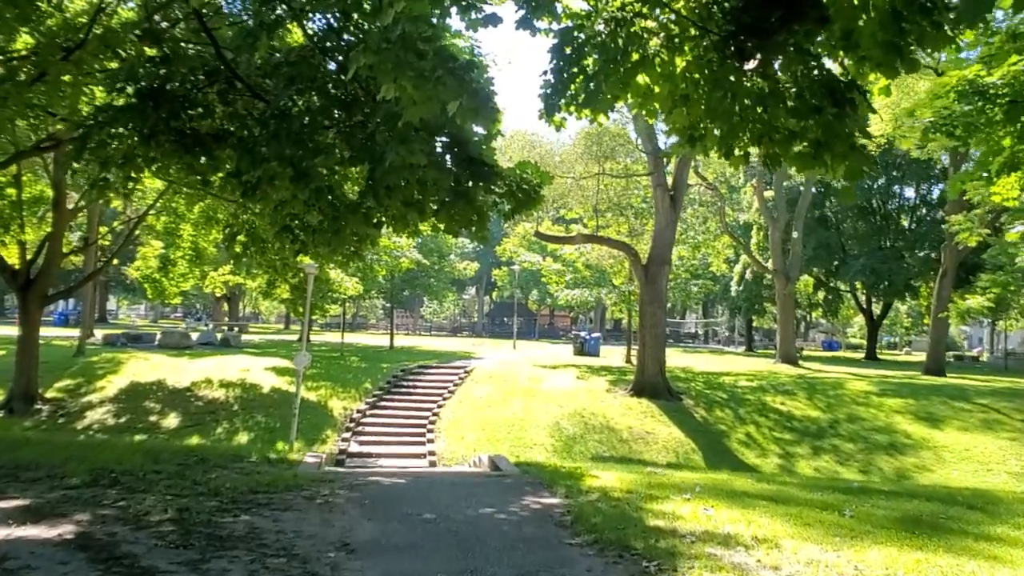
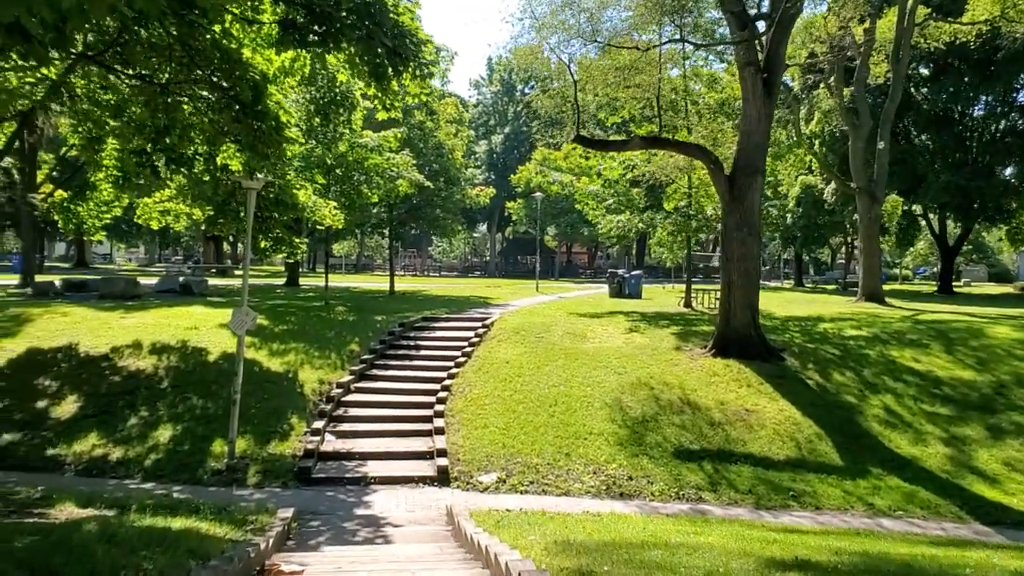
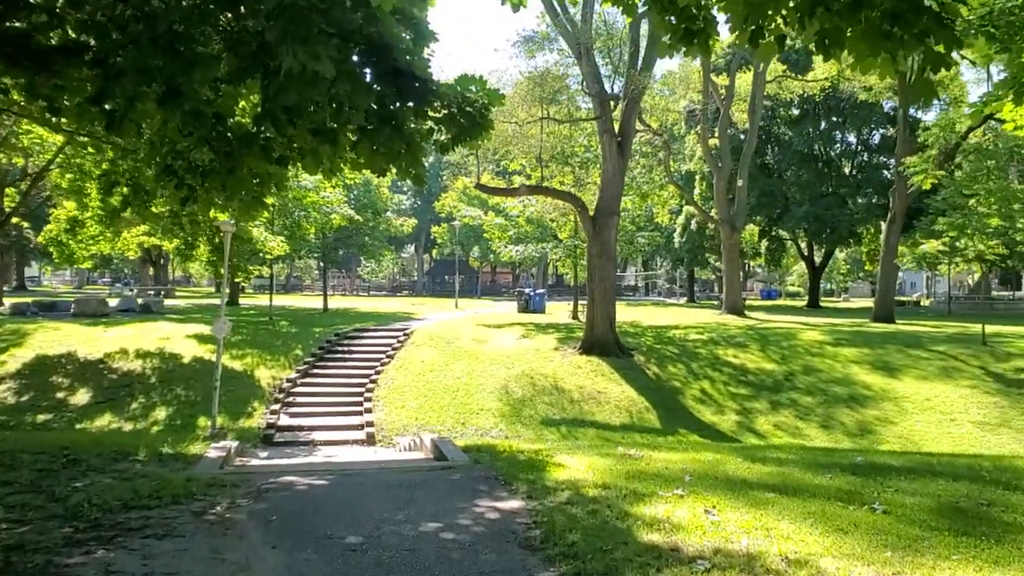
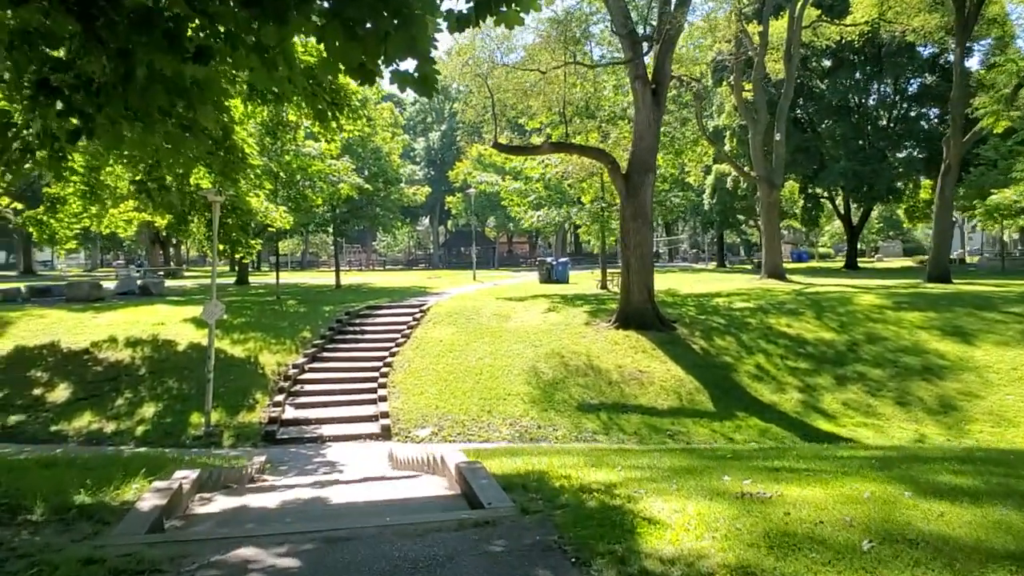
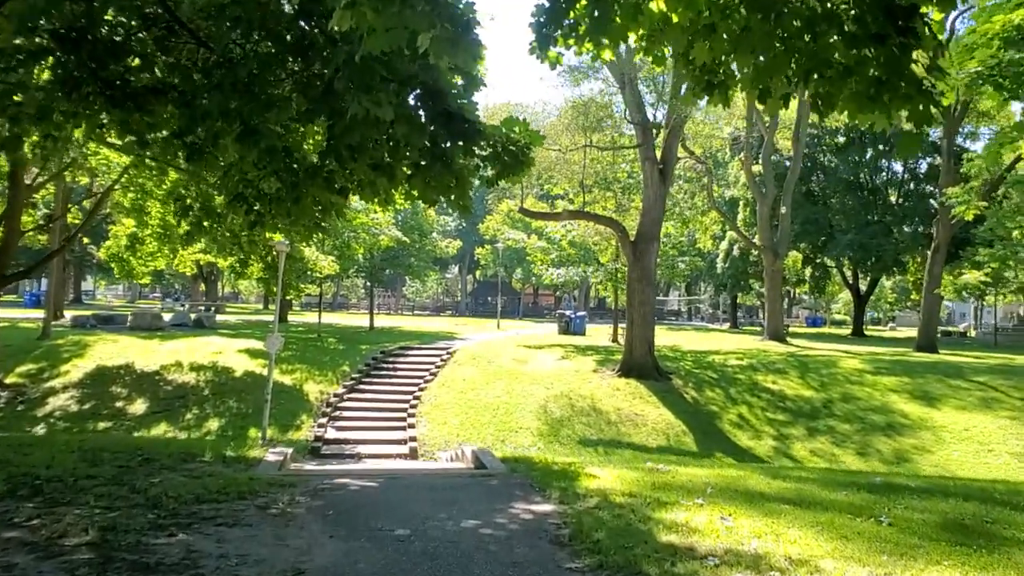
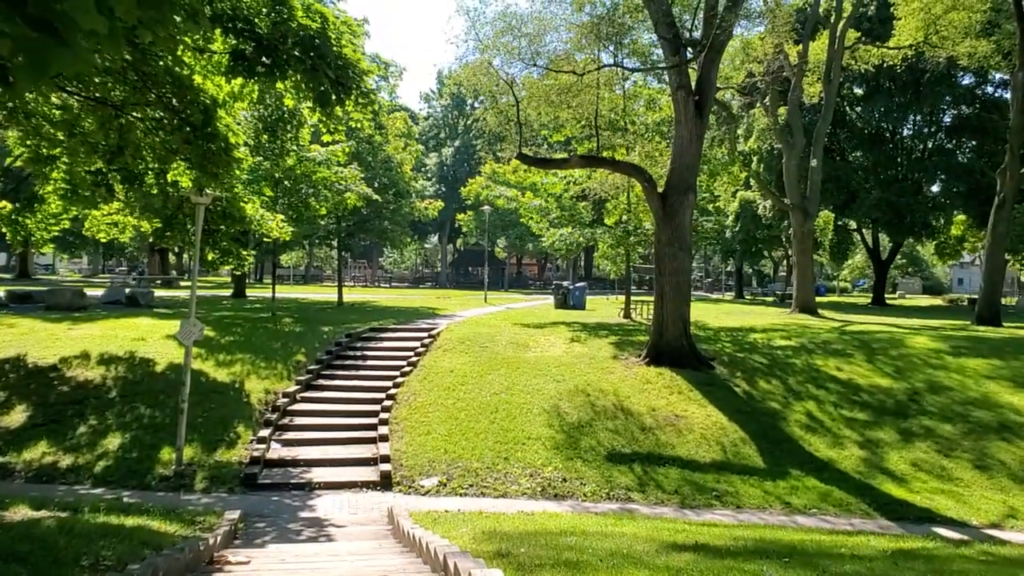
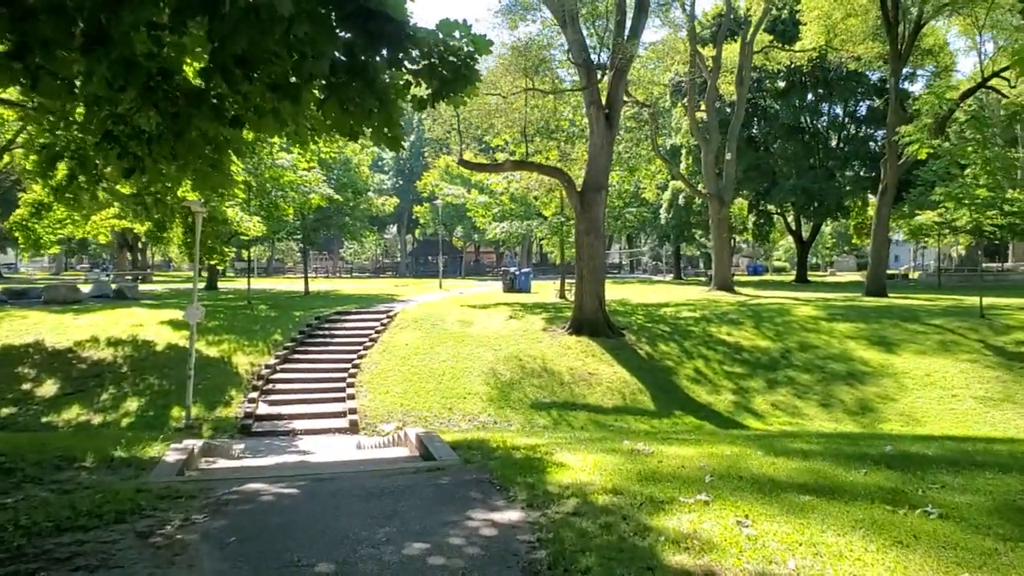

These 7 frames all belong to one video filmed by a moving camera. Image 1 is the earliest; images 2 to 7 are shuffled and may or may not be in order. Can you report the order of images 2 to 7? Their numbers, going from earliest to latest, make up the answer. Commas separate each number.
5, 3, 7, 4, 6, 2
